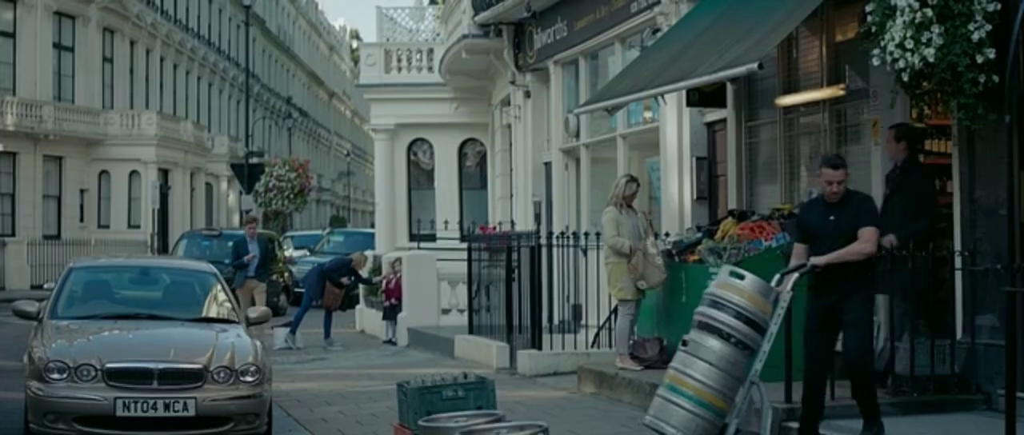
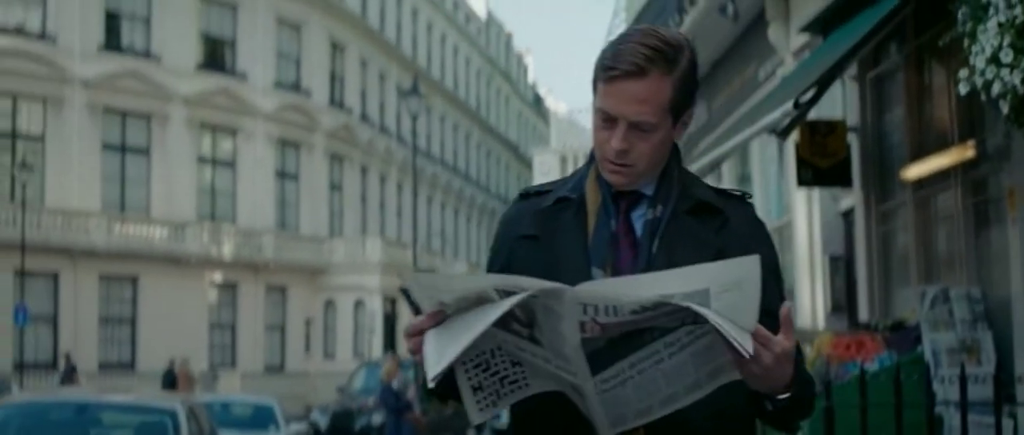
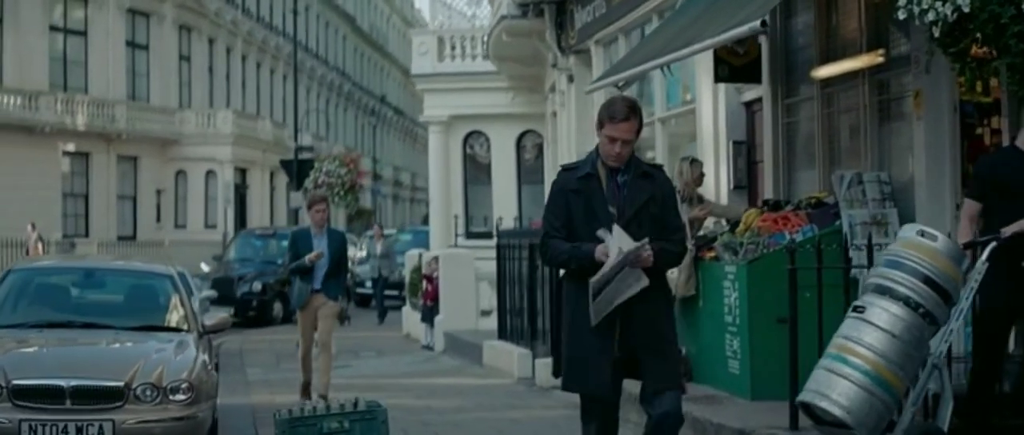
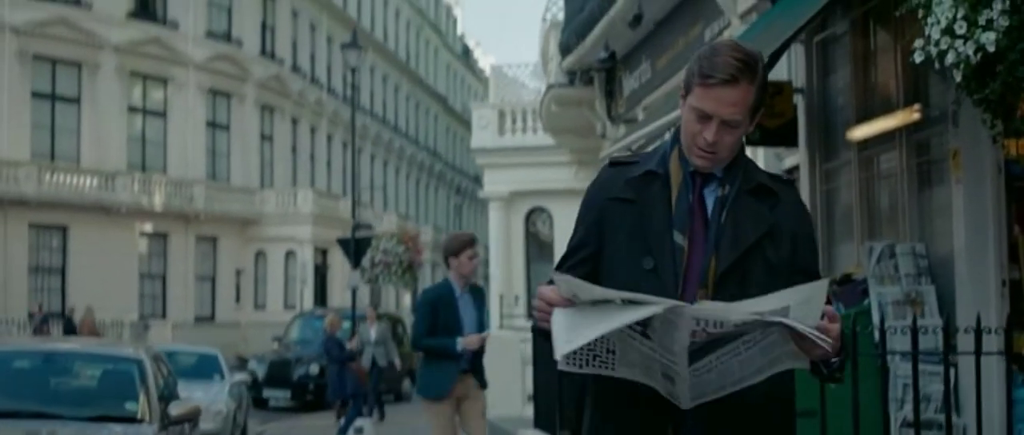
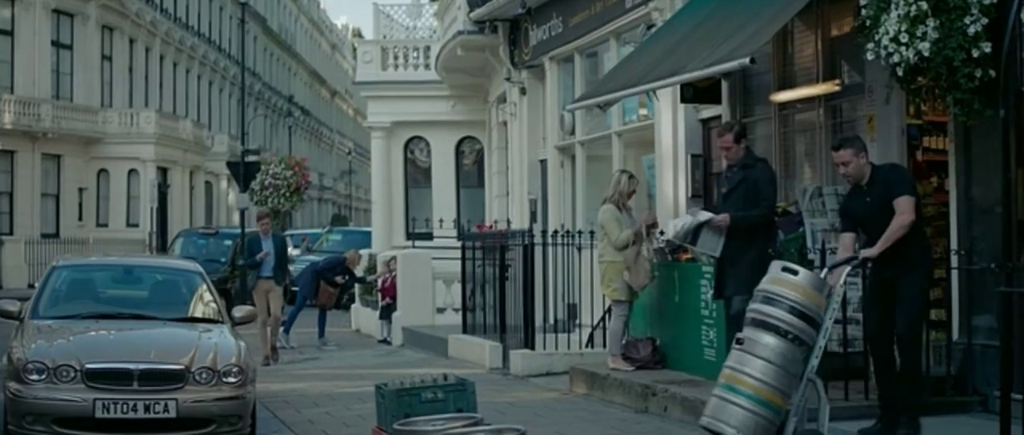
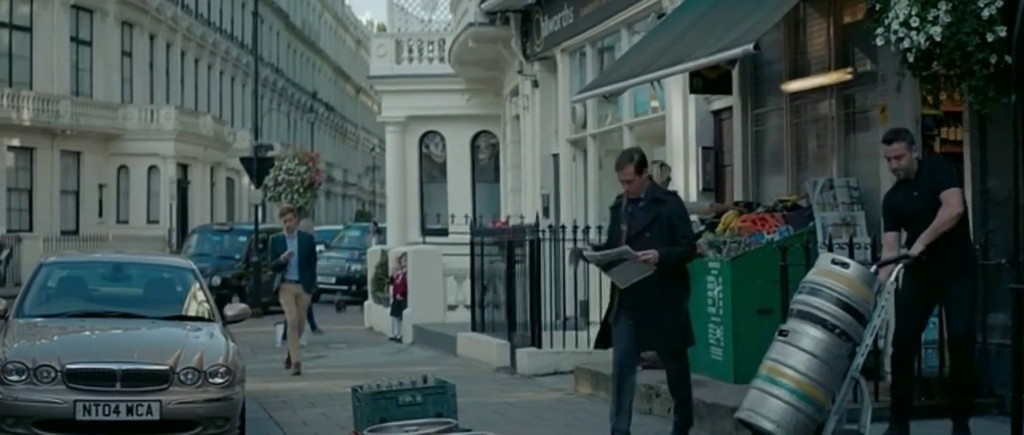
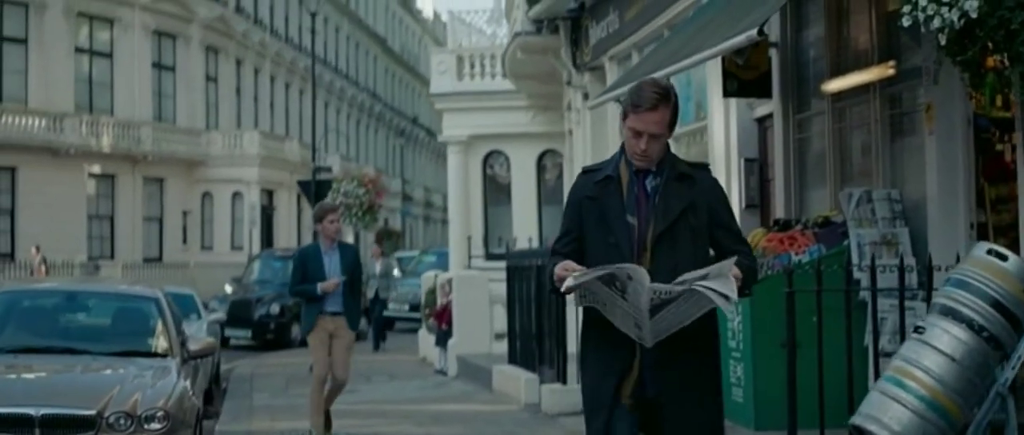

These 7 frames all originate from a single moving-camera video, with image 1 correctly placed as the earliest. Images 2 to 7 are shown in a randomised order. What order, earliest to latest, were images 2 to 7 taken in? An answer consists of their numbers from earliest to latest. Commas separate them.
5, 6, 3, 7, 4, 2
